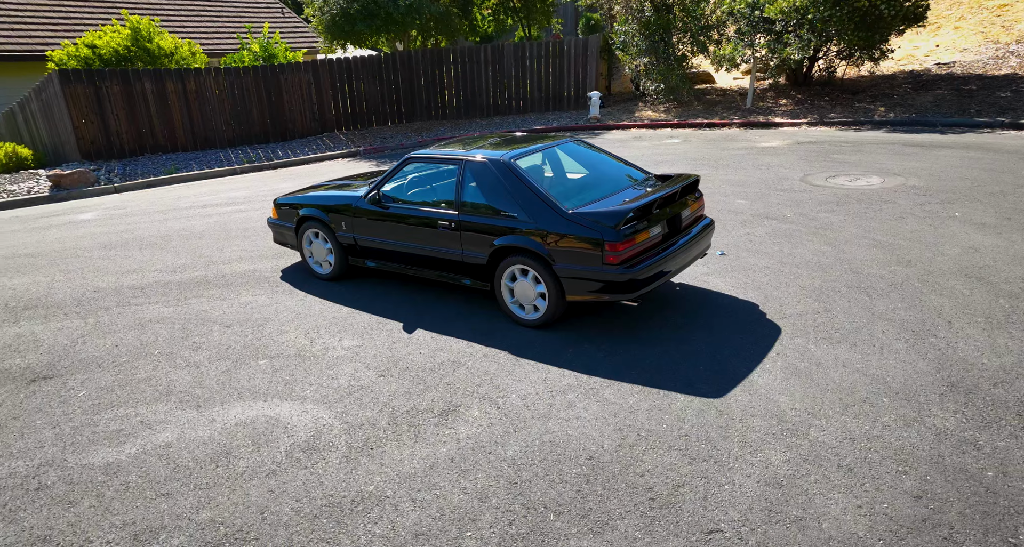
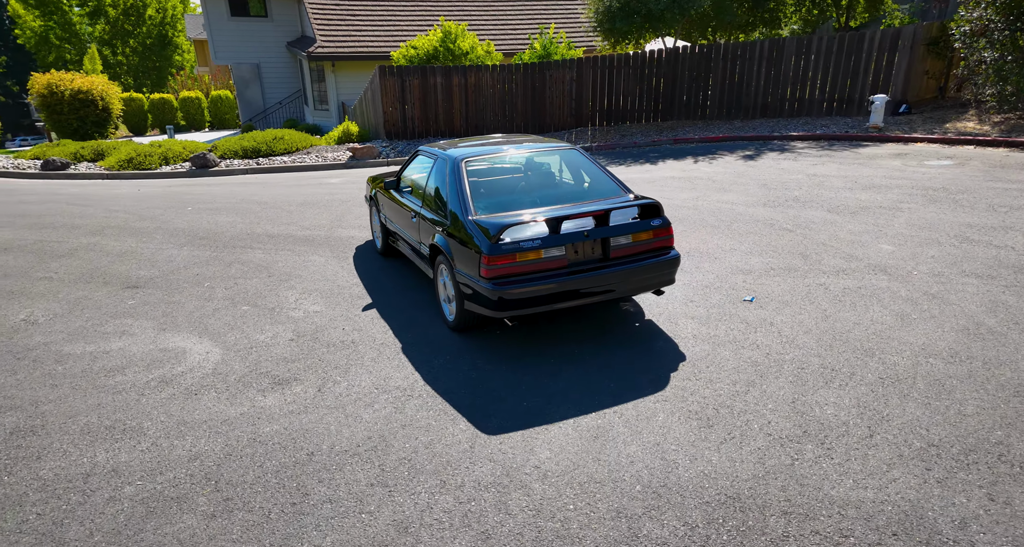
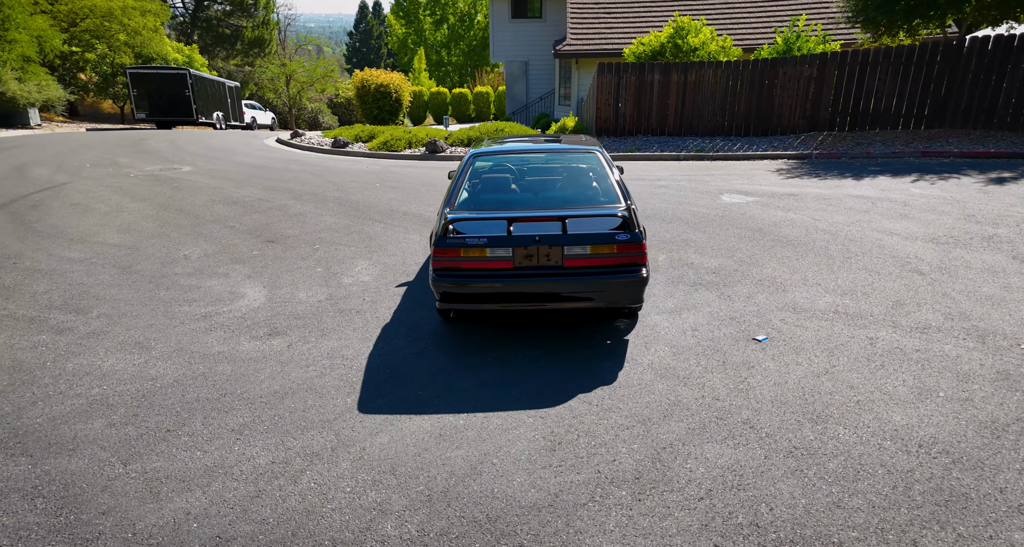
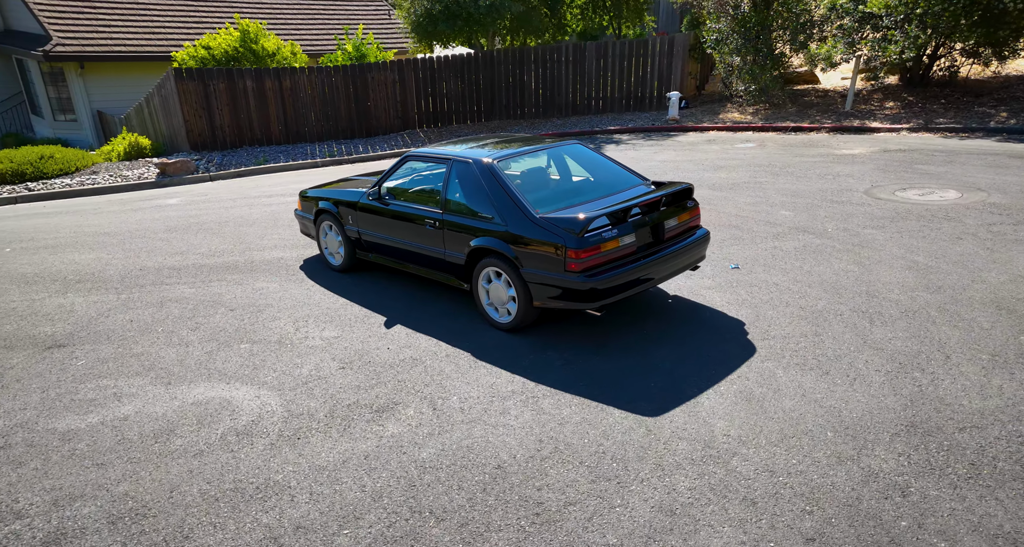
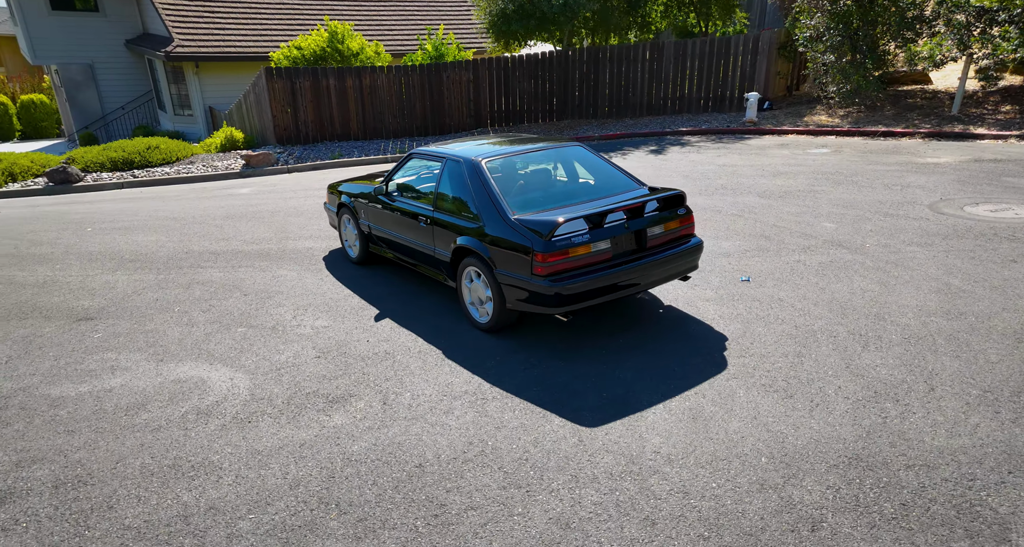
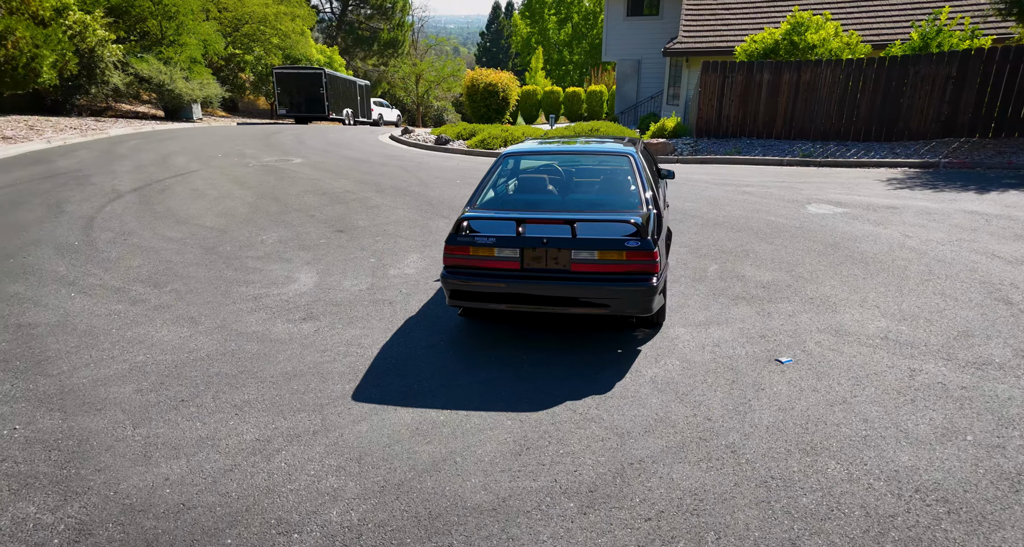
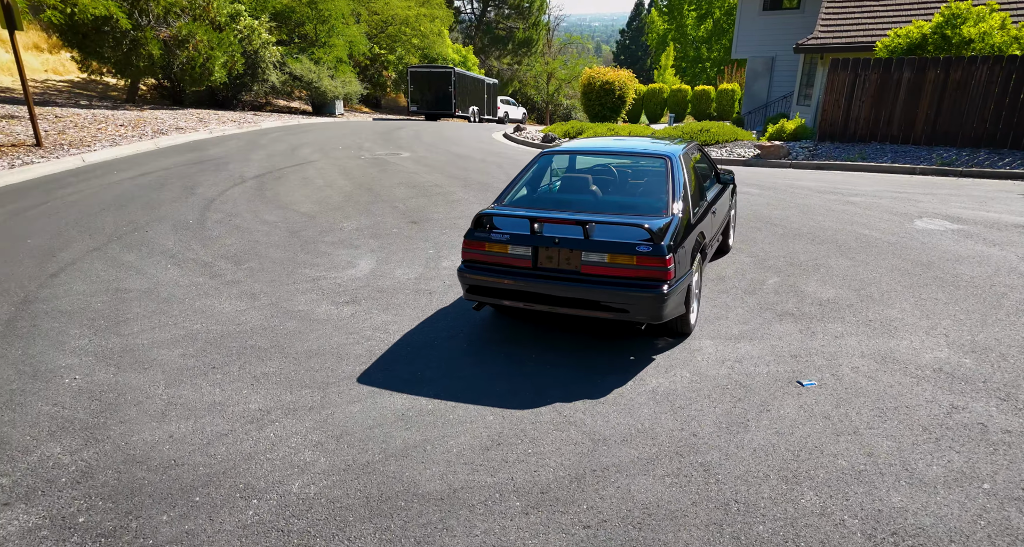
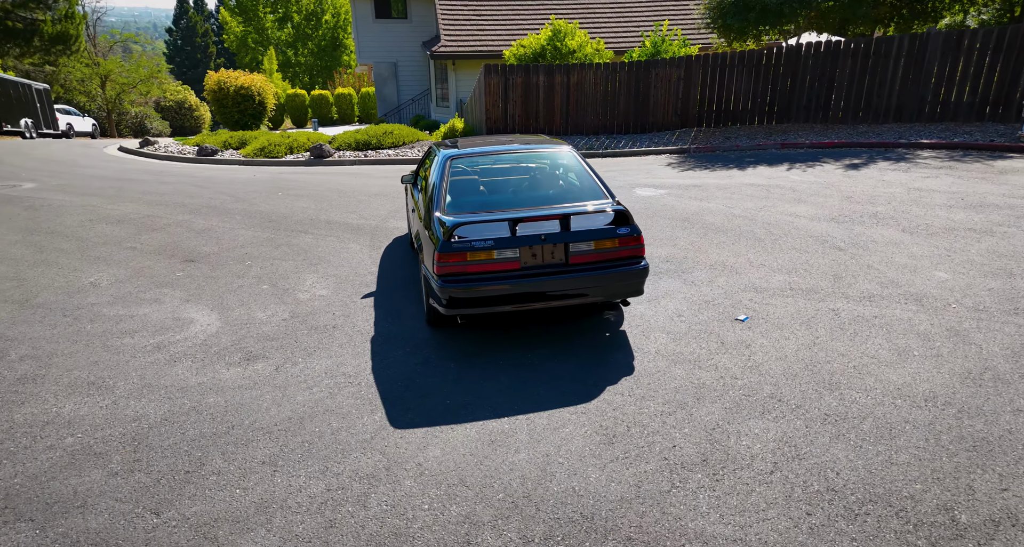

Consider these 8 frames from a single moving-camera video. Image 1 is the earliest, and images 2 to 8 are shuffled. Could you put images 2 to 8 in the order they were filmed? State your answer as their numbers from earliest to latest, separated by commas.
4, 5, 2, 8, 3, 6, 7
